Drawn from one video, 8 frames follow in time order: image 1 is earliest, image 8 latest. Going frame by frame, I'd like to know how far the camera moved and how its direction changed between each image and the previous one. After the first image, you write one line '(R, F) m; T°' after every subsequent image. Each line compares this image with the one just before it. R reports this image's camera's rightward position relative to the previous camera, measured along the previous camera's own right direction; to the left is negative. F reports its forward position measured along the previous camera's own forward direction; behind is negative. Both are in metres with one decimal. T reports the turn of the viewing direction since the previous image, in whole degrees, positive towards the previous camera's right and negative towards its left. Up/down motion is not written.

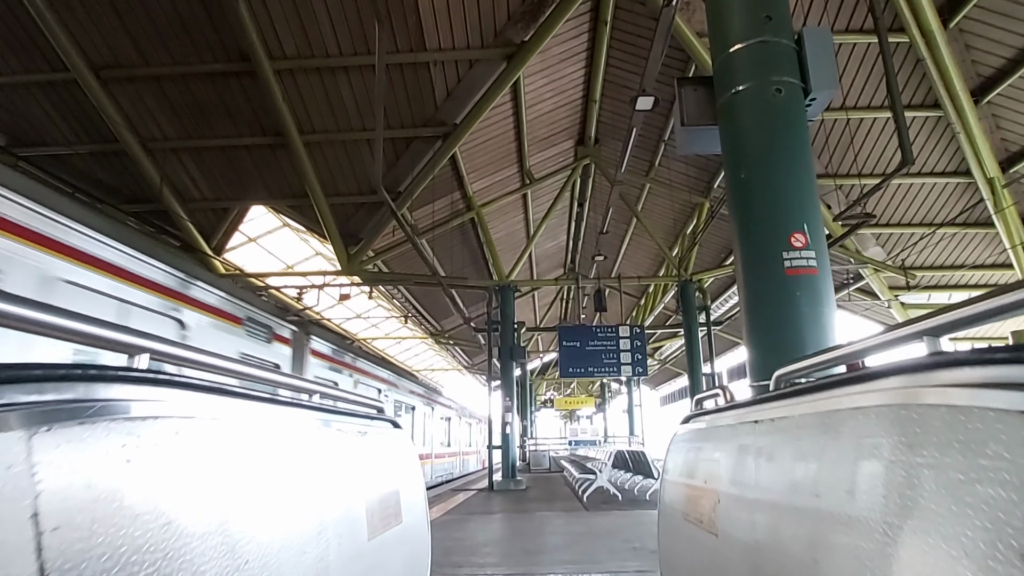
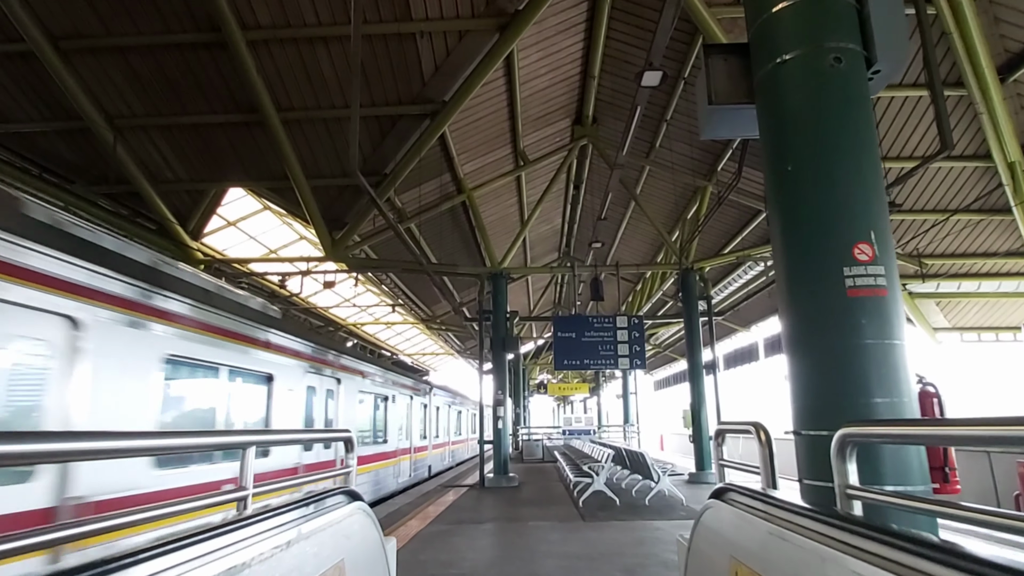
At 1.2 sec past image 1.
(0.0, +0.6) m; +1°
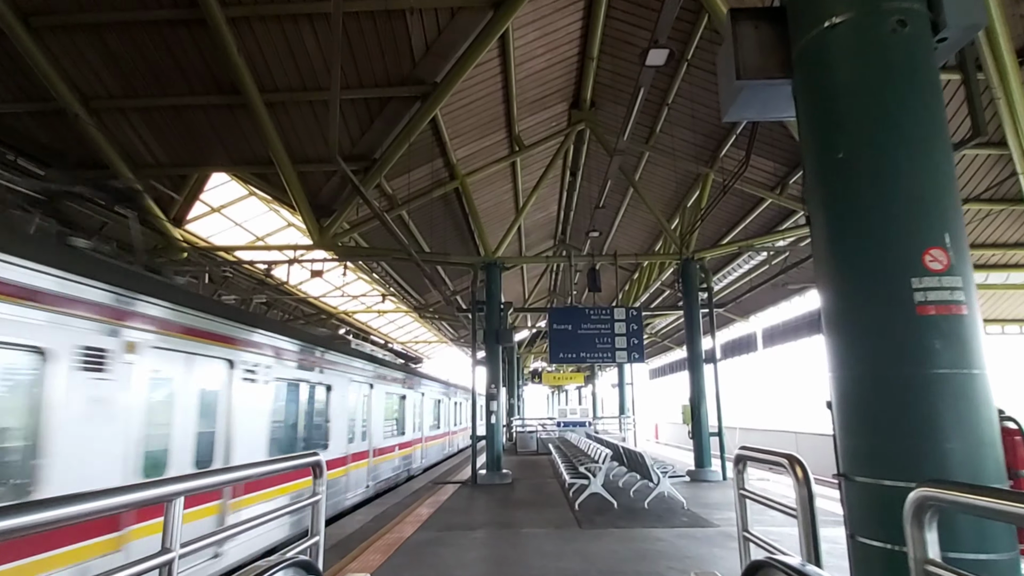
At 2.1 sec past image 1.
(0.0, +0.4) m; 0°
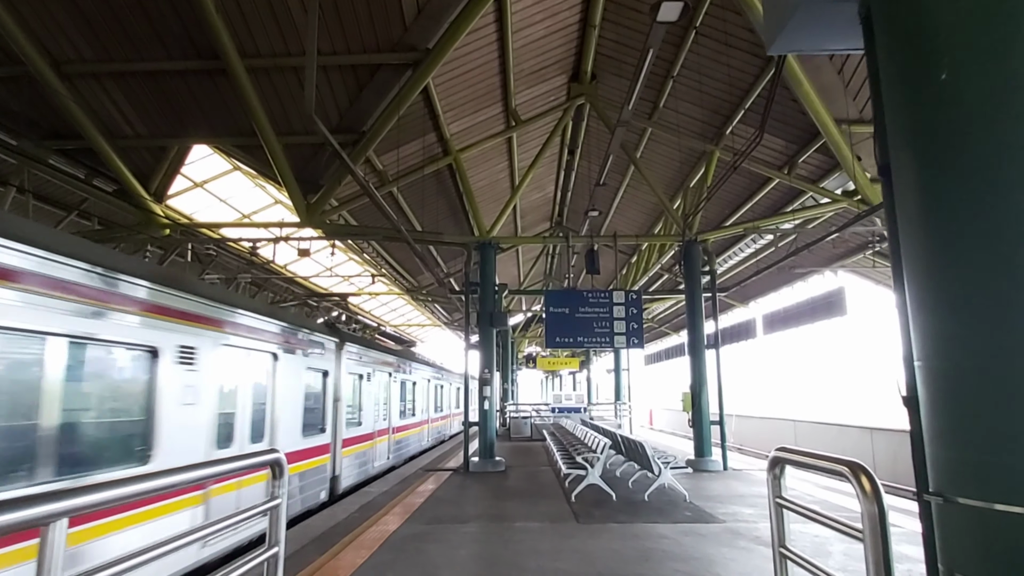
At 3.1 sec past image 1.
(0.0, +0.4) m; 0°
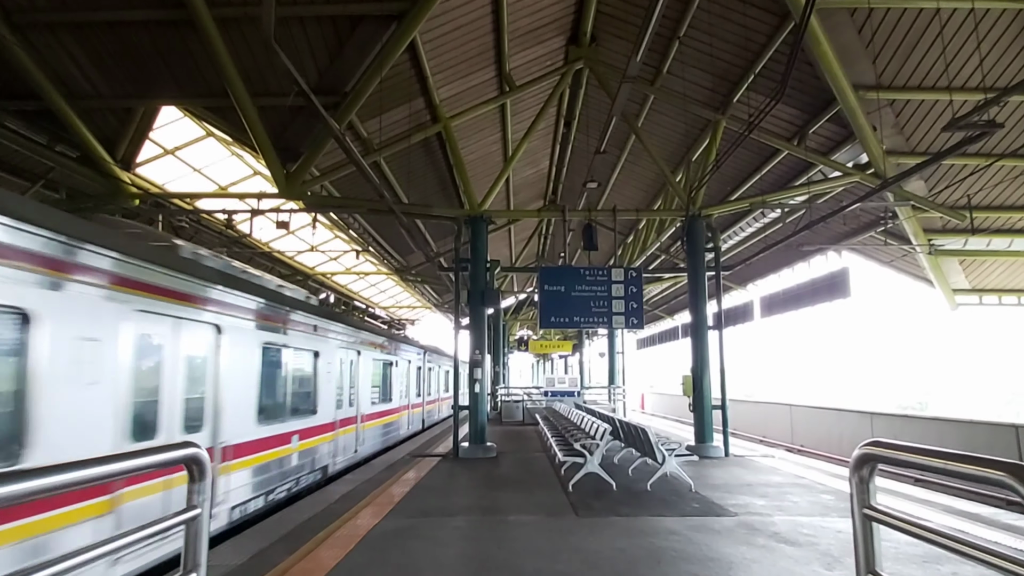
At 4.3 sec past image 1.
(0.0, +0.6) m; +1°
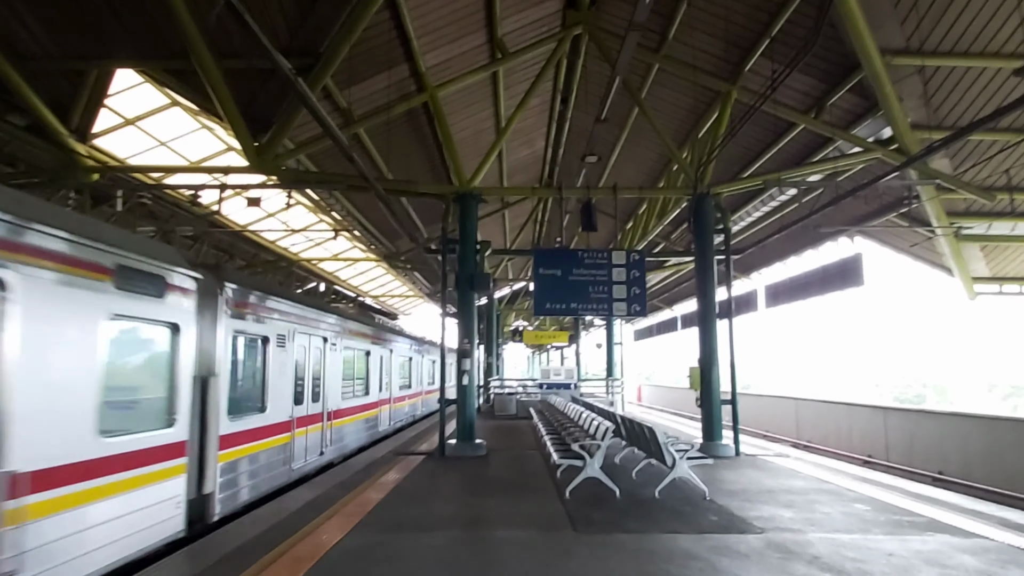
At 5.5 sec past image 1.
(+0.1, +0.8) m; 0°
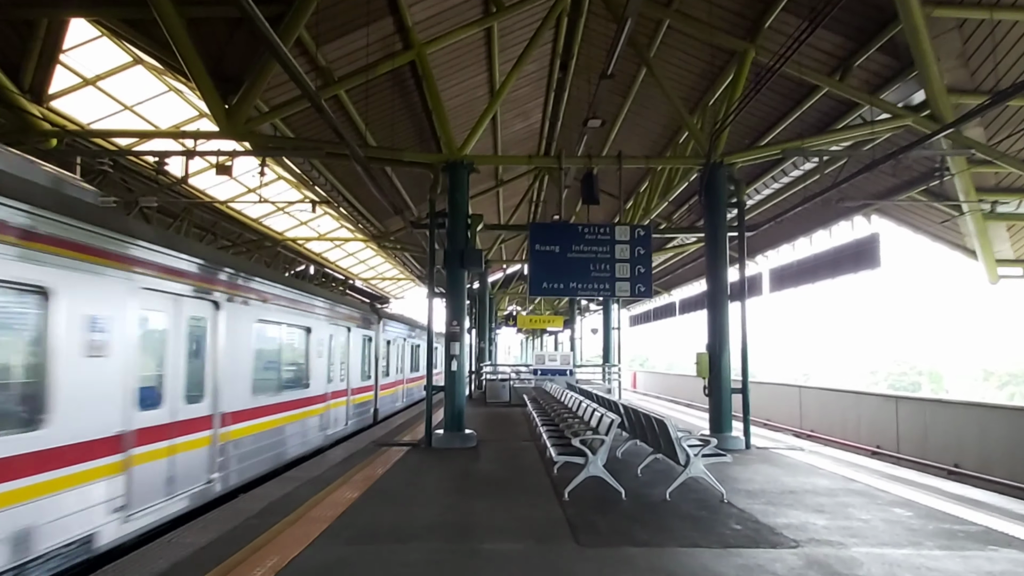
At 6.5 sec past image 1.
(0.0, +0.7) m; +1°
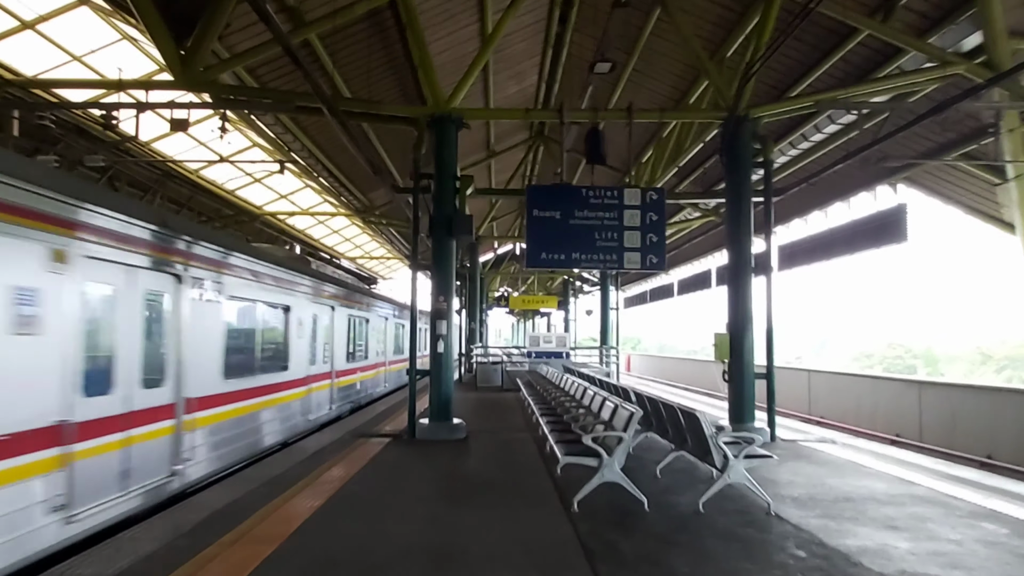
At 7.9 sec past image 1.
(0.0, +1.0) m; +1°
